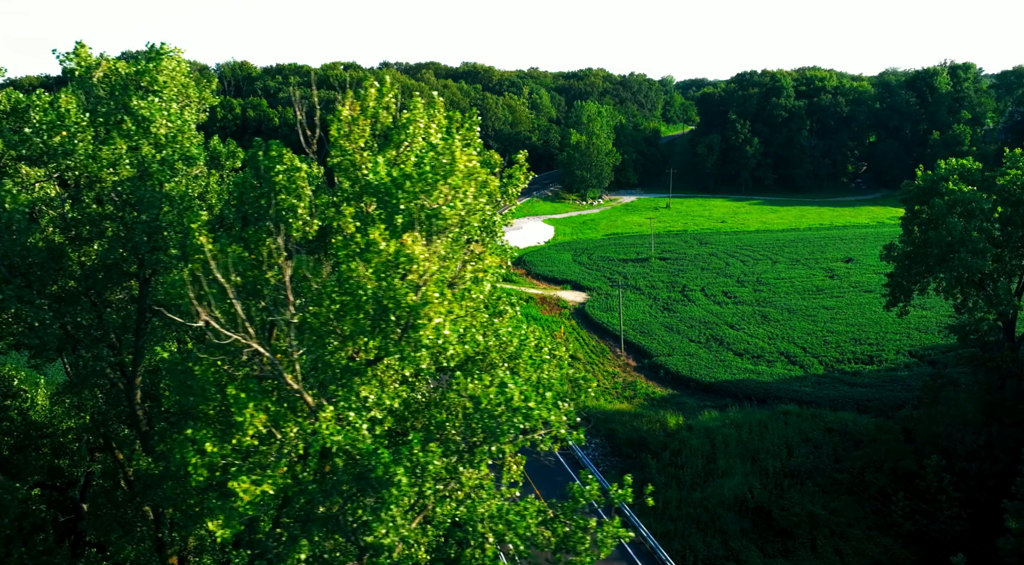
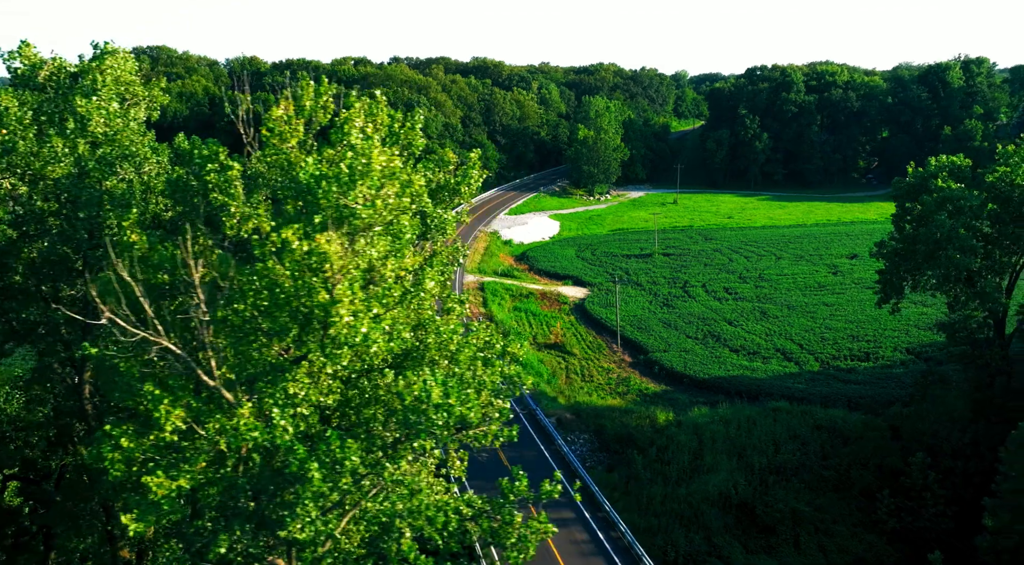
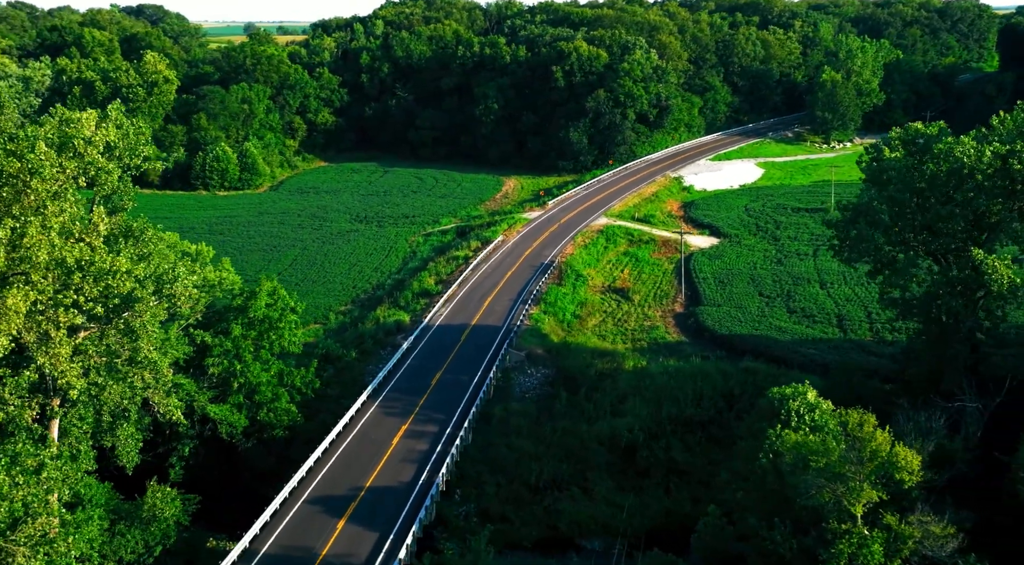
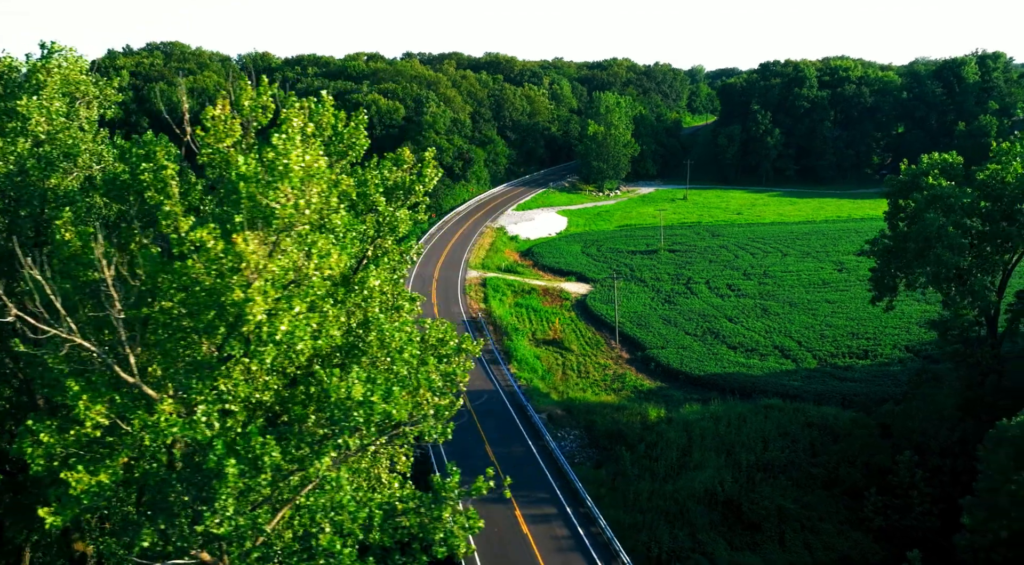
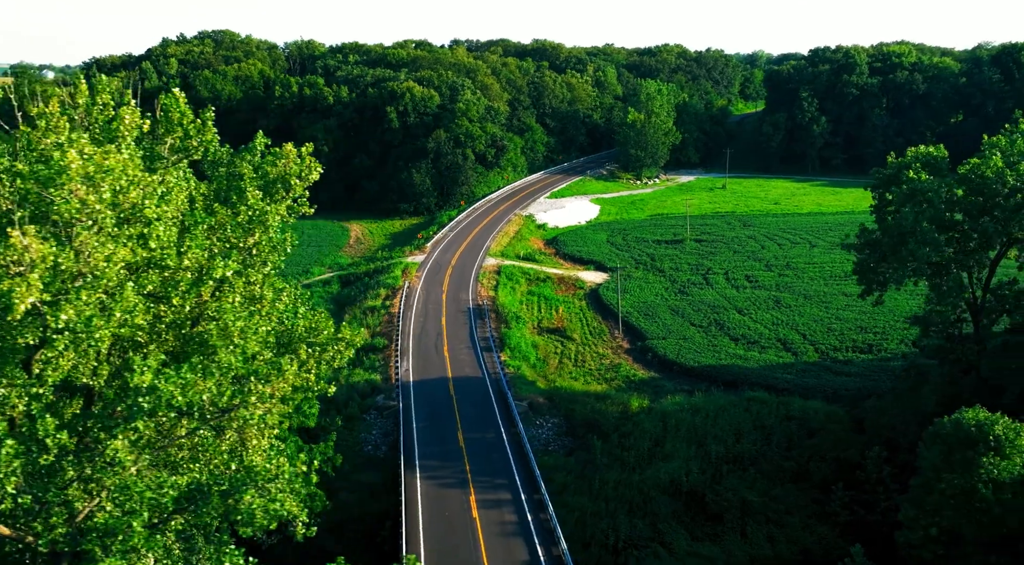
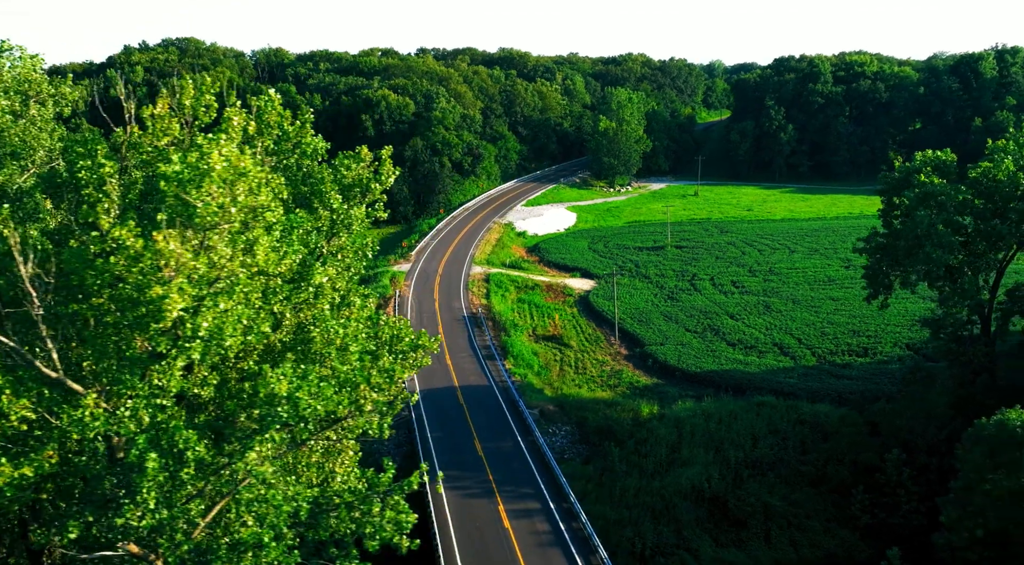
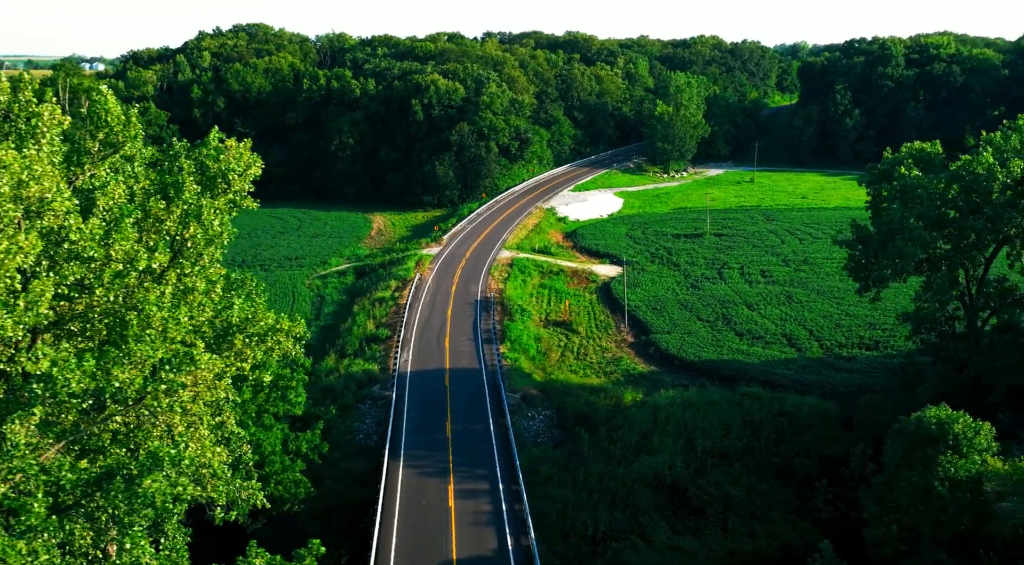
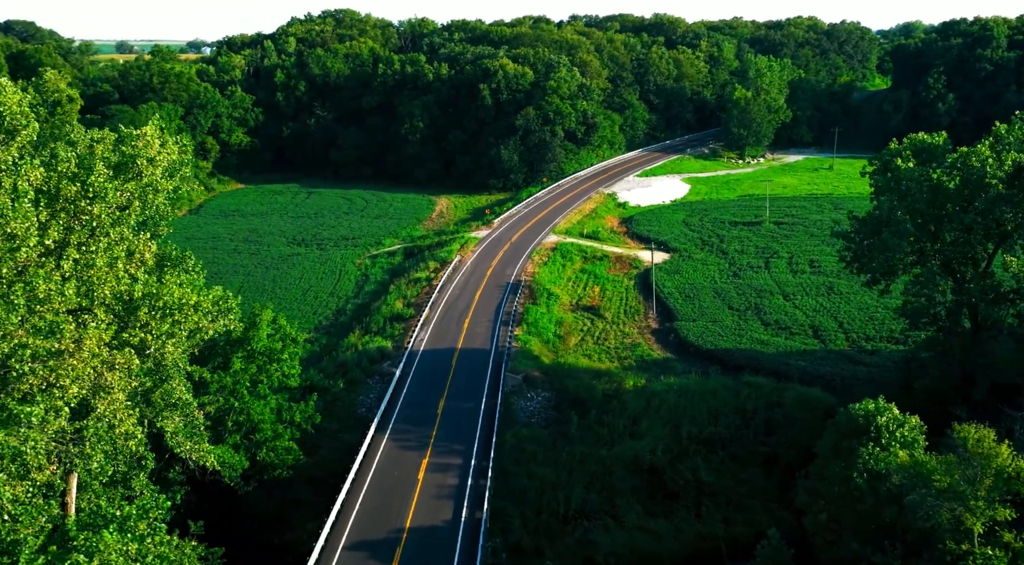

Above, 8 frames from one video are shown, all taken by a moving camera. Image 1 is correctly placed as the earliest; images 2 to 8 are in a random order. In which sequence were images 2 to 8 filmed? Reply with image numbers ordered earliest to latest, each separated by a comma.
2, 4, 6, 5, 7, 8, 3
